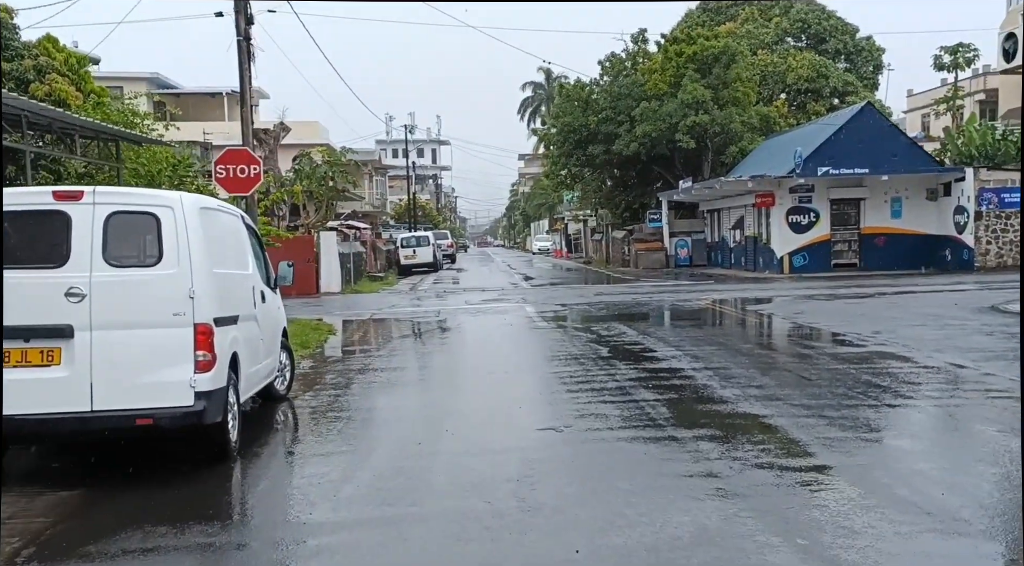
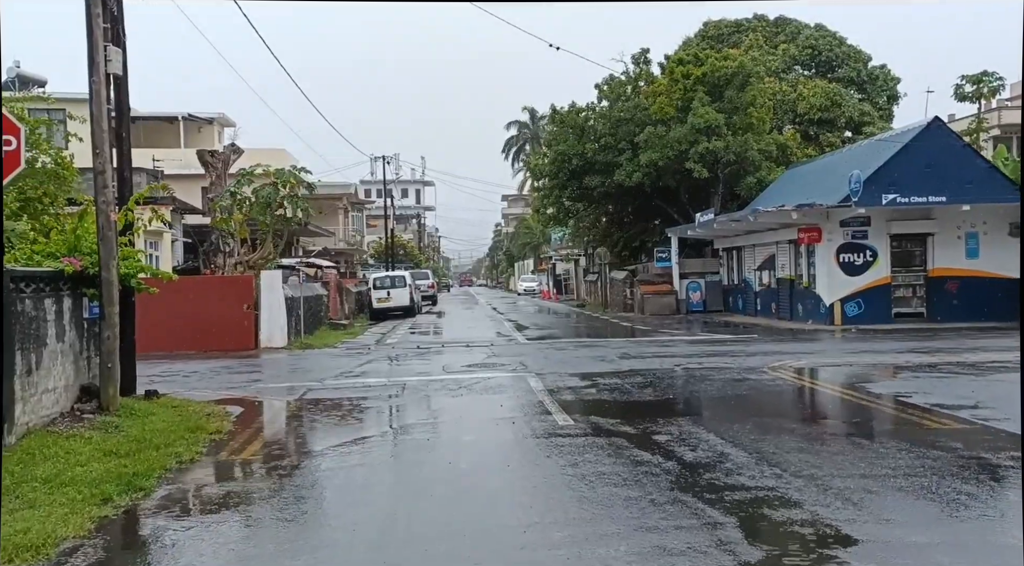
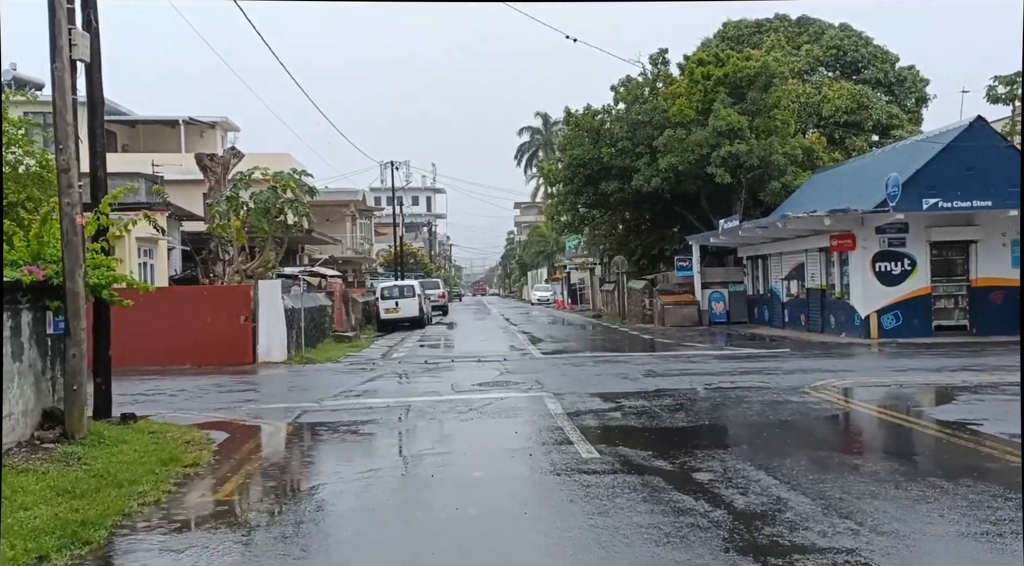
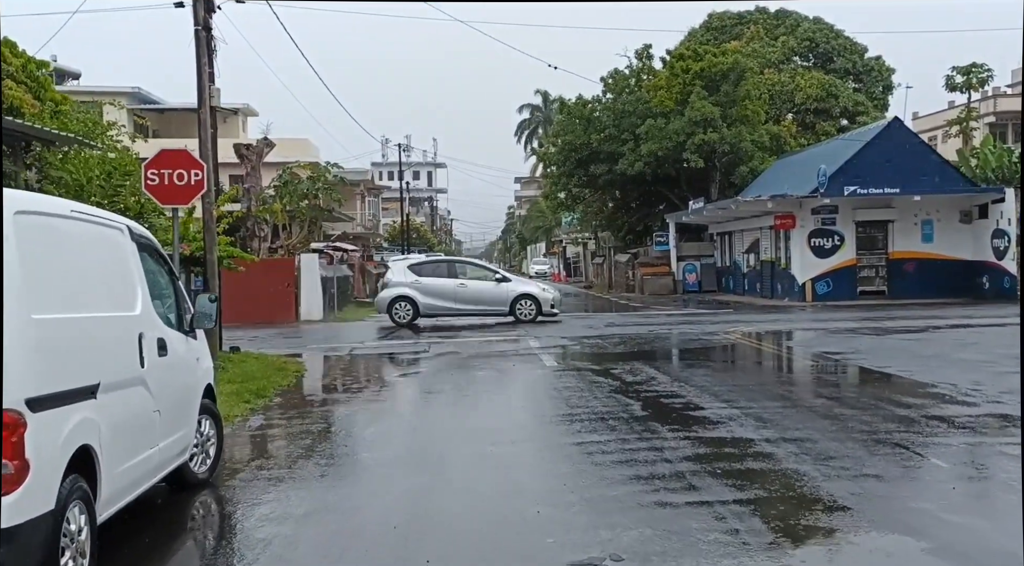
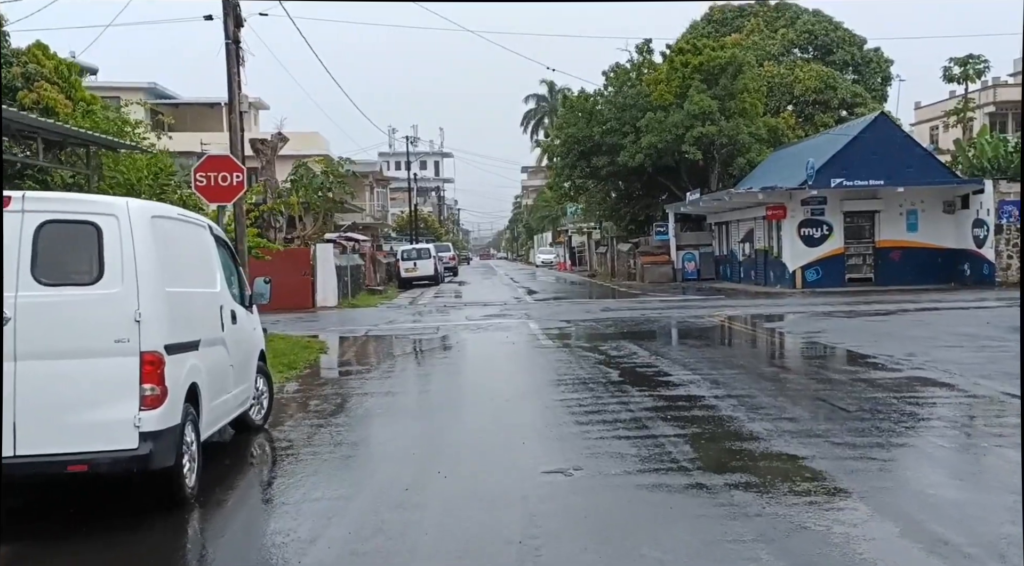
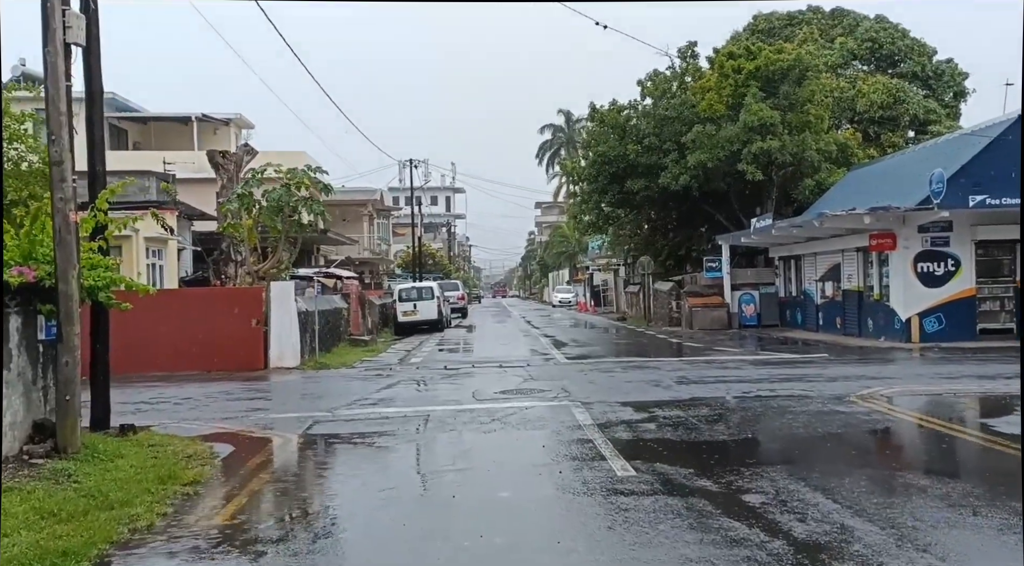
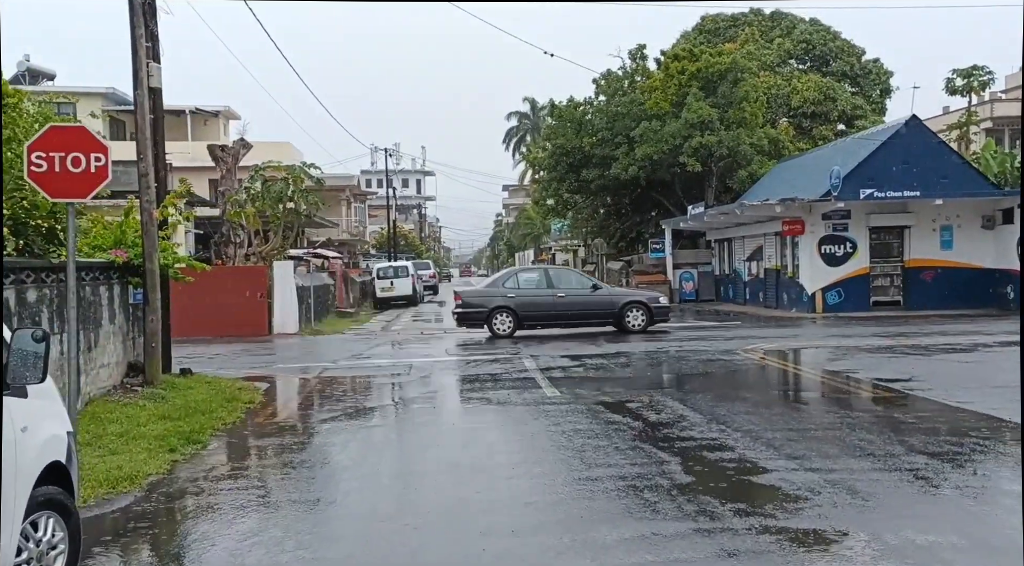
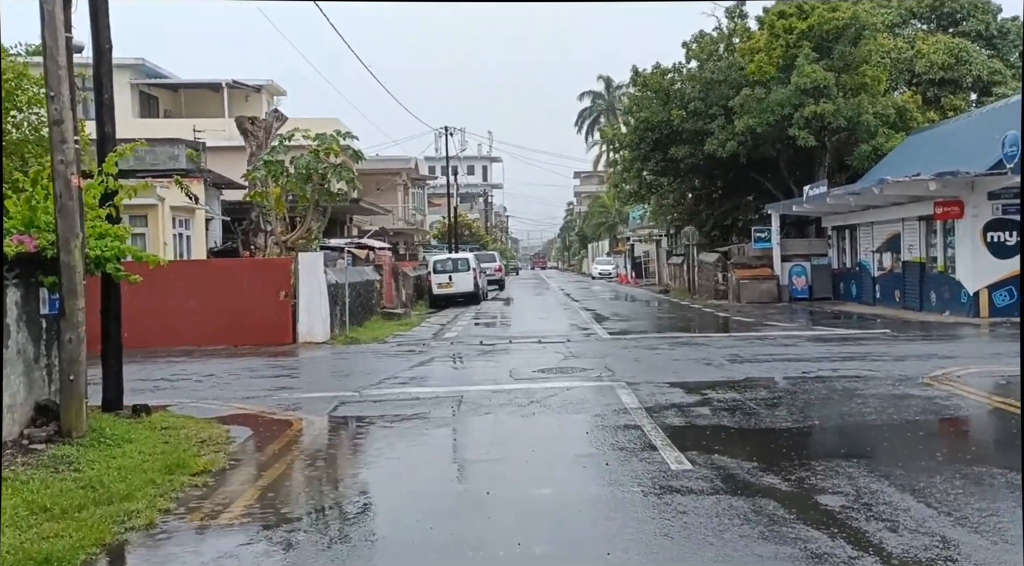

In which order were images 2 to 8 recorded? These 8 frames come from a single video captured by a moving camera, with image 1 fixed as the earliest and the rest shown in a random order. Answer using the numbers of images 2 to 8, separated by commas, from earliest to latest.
5, 4, 7, 2, 3, 6, 8
